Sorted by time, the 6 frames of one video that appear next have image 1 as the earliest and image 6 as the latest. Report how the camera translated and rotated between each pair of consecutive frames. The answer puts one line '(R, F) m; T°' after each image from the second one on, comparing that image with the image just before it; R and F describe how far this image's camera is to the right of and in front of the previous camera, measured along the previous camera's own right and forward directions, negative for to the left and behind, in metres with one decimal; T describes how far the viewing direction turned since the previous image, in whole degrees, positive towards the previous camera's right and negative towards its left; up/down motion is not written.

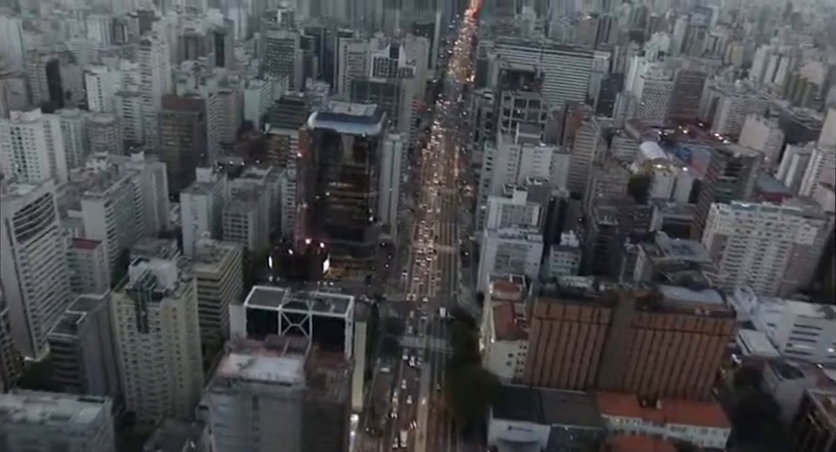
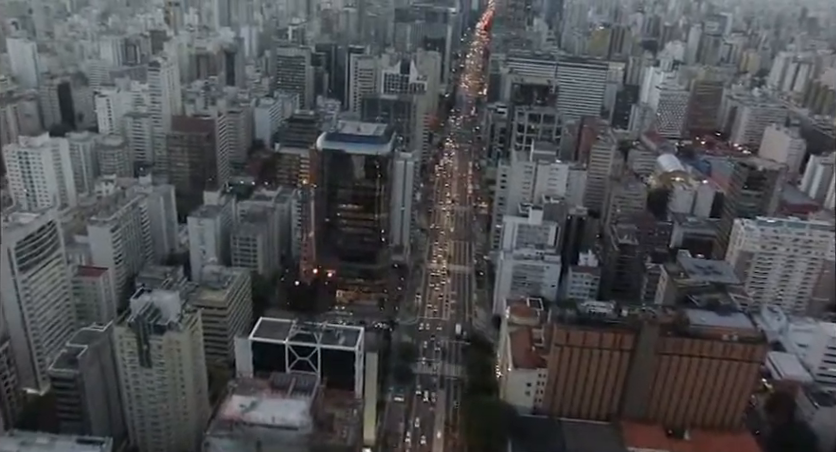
(0.0, +0.3) m; -1°
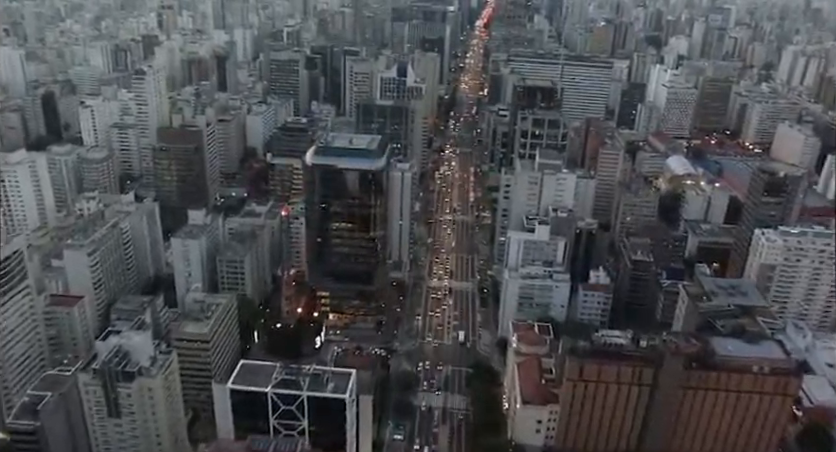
(+0.1, +0.7) m; 0°
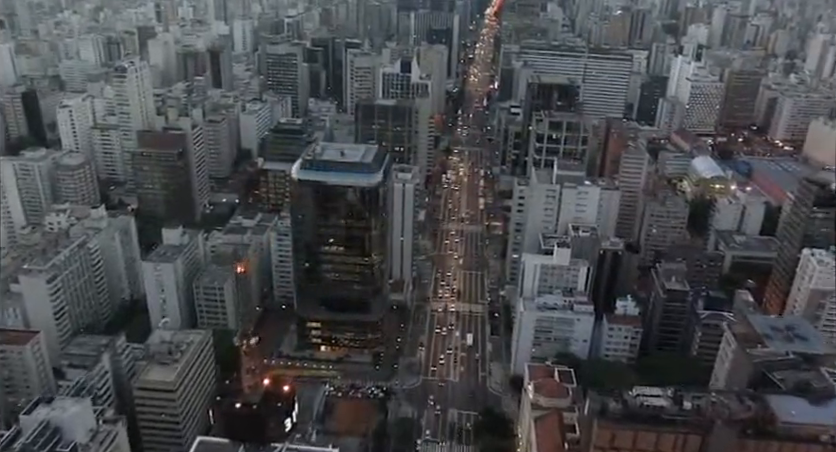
(+0.1, +1.2) m; -1°
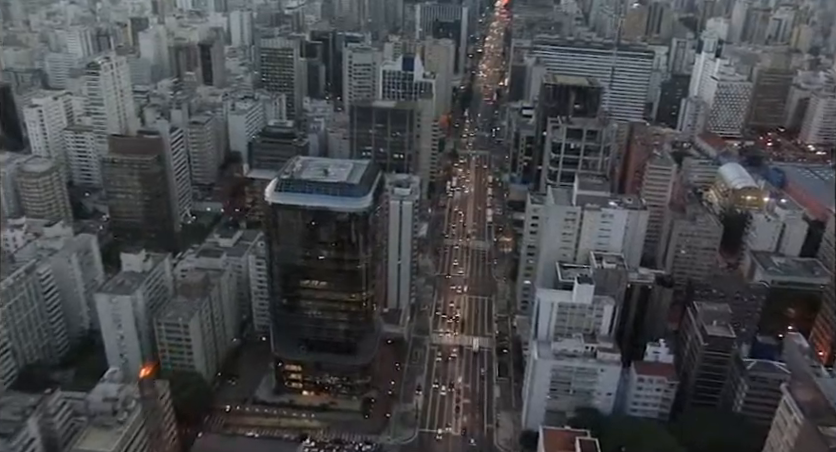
(+0.1, +1.3) m; -1°
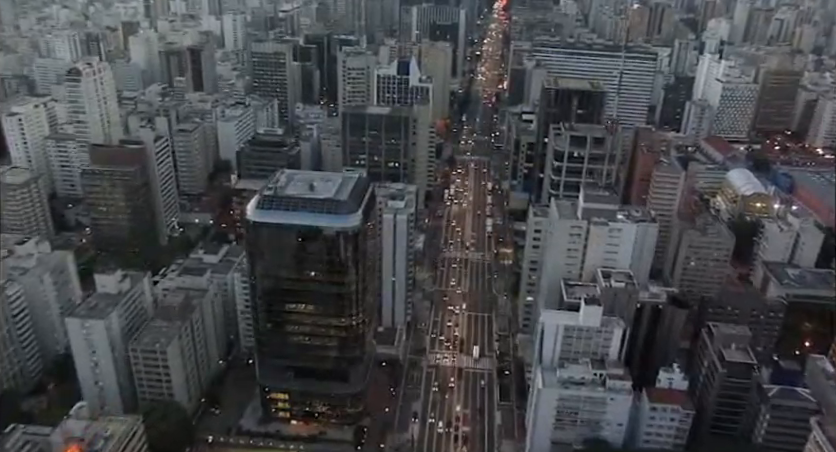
(+0.1, +0.5) m; 0°
